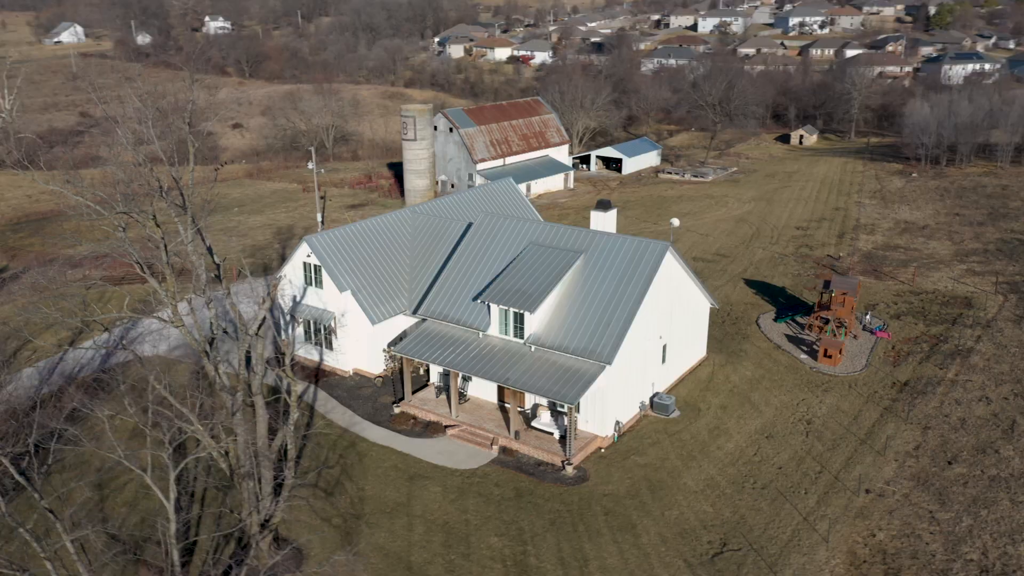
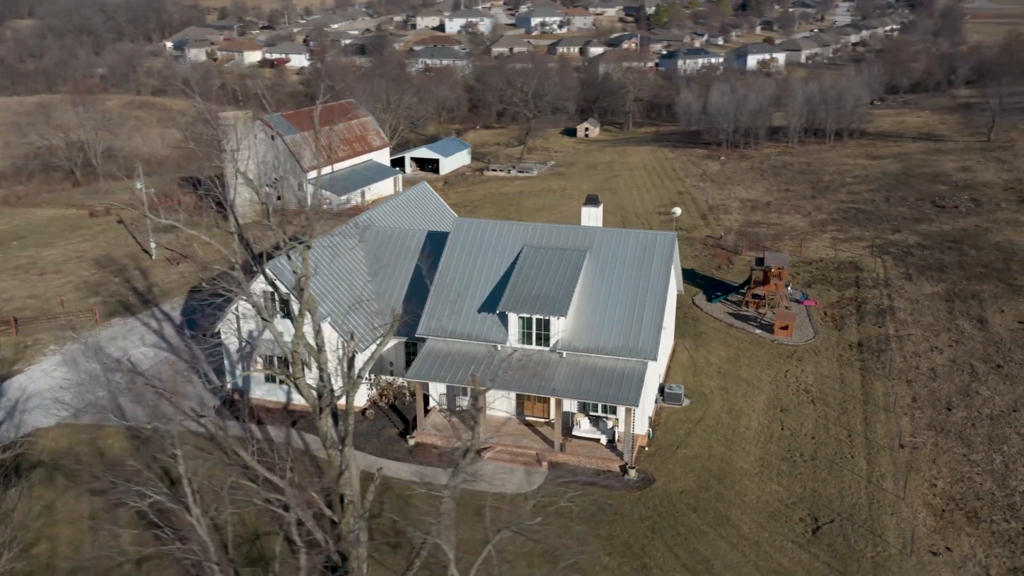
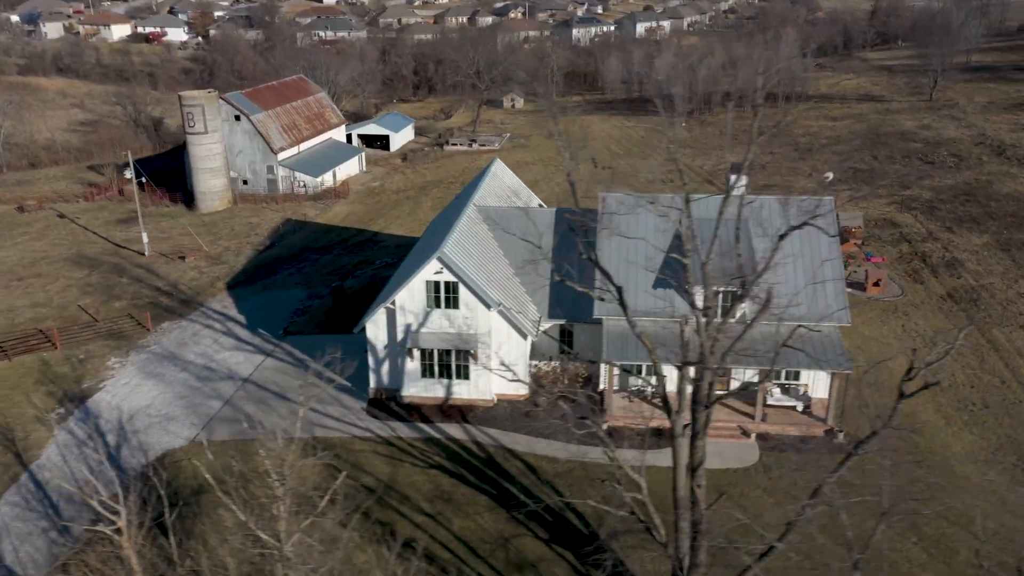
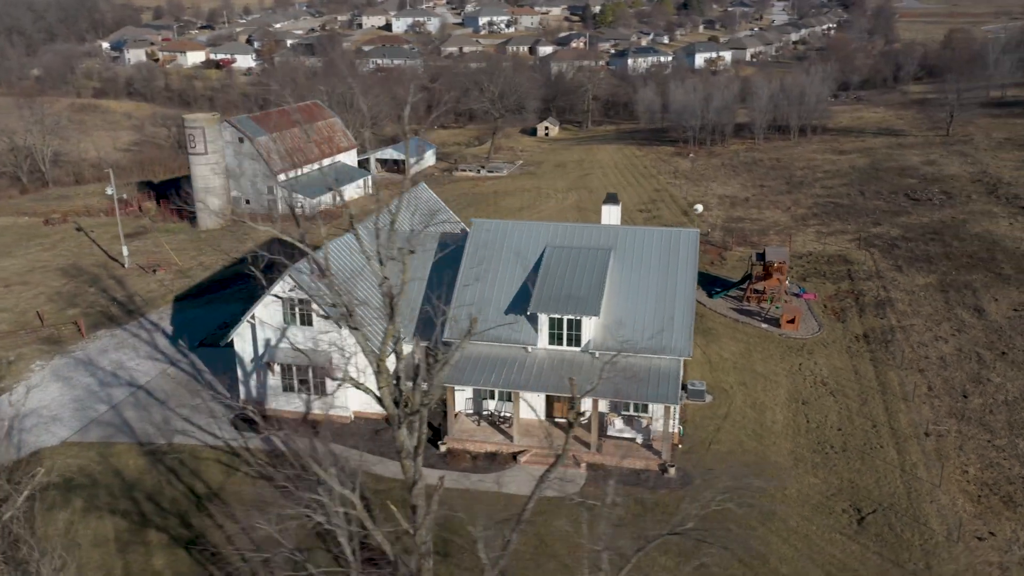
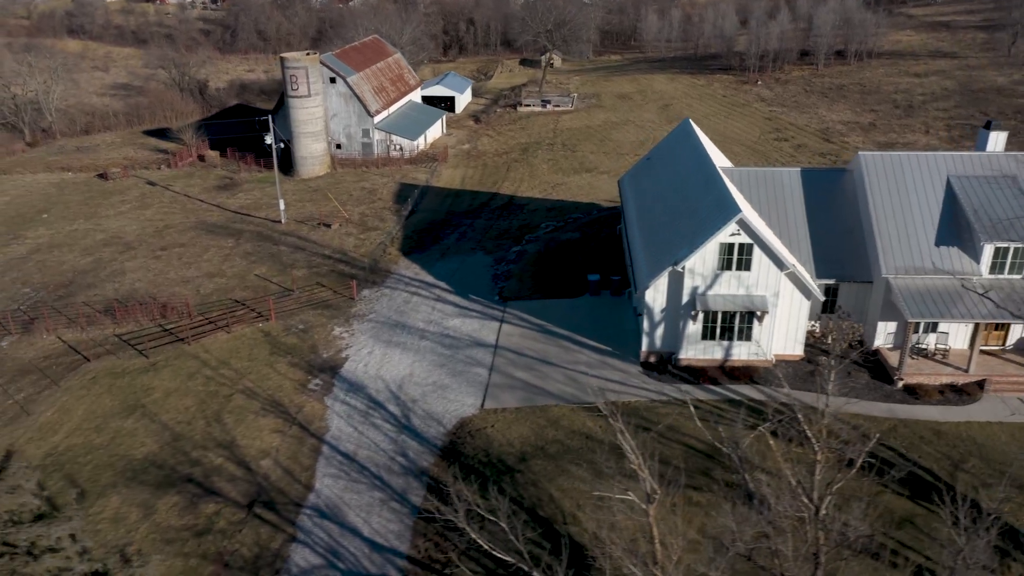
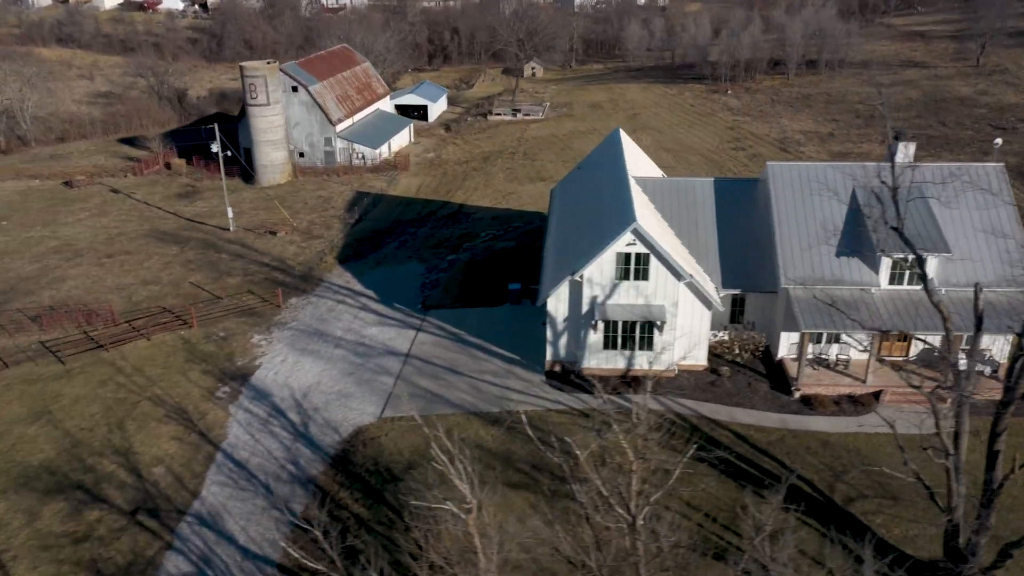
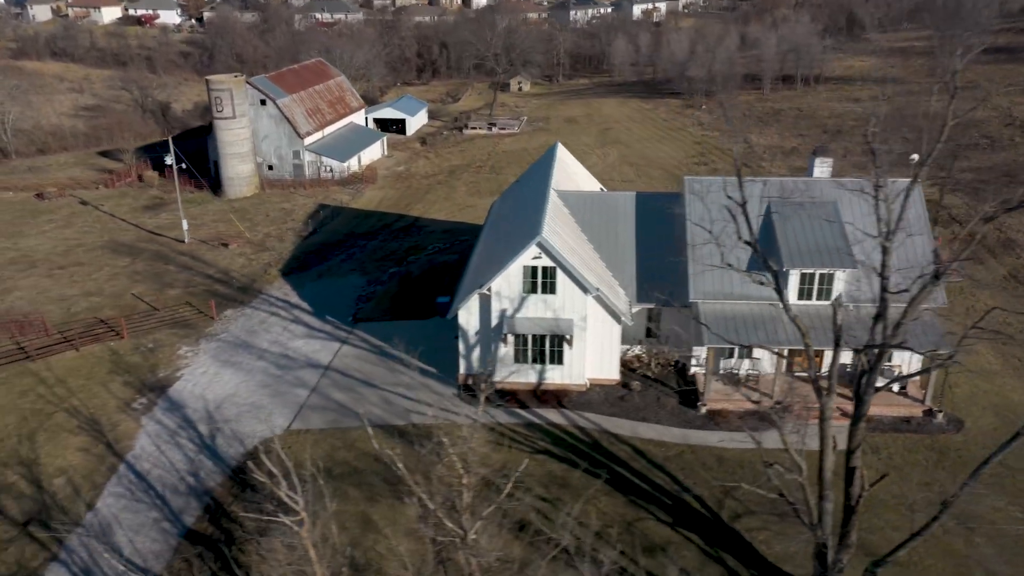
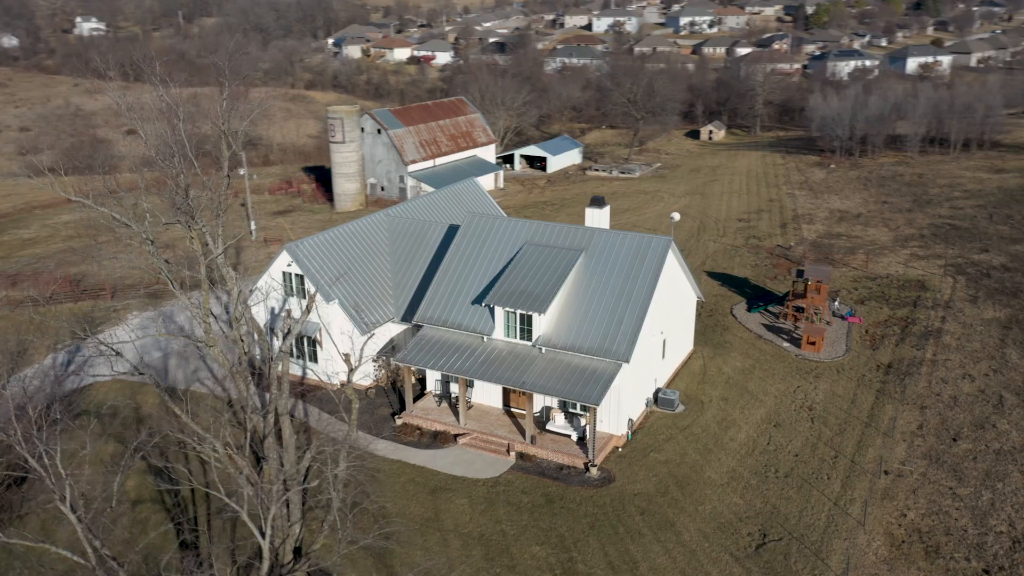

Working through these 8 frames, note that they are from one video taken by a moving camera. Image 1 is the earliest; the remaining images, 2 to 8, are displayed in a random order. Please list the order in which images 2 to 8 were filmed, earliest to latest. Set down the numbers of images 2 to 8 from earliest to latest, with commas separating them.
8, 2, 4, 3, 7, 6, 5
